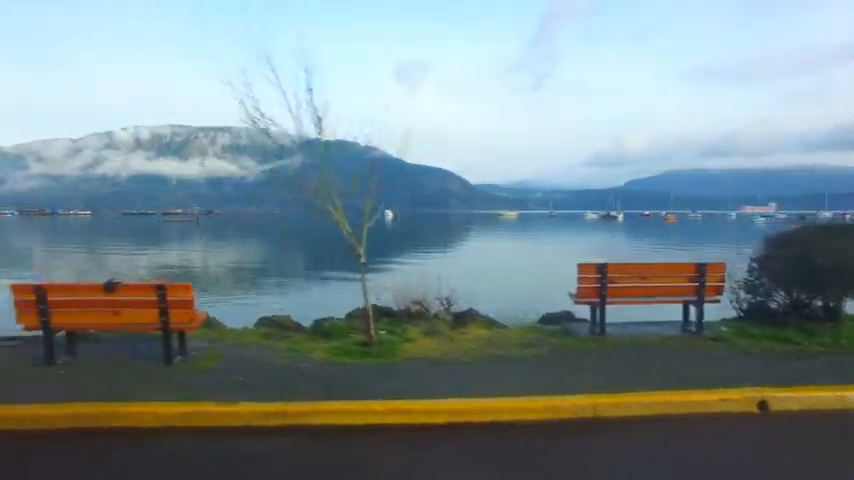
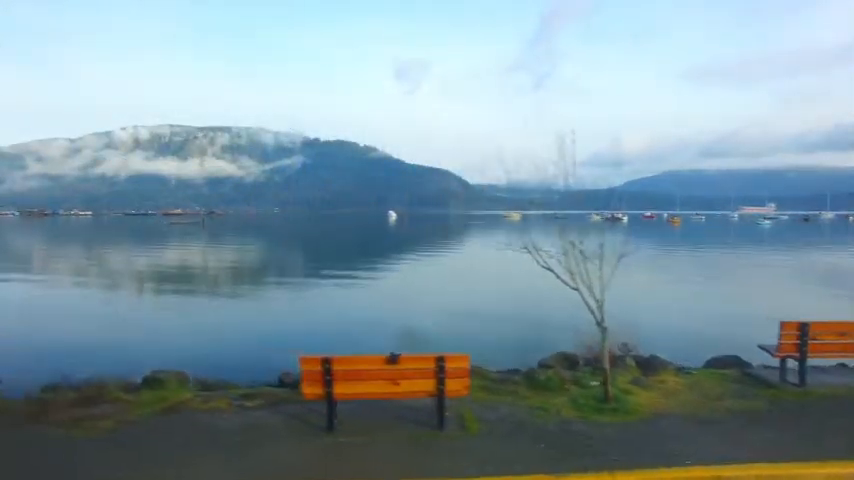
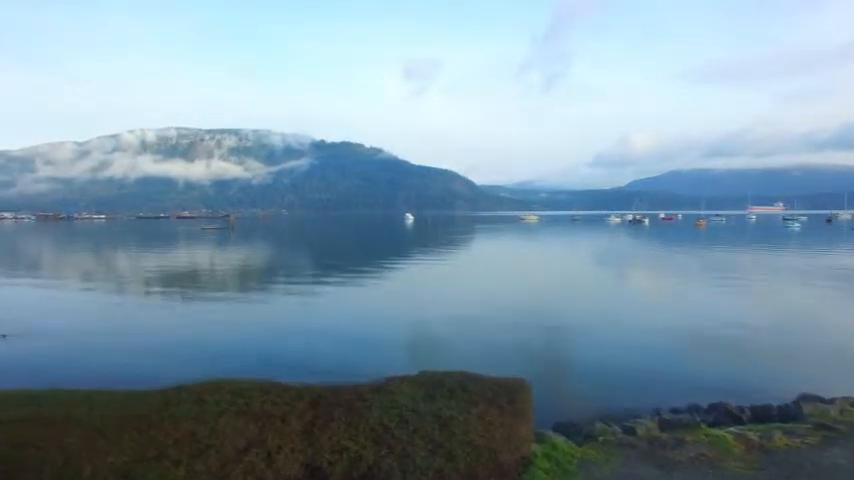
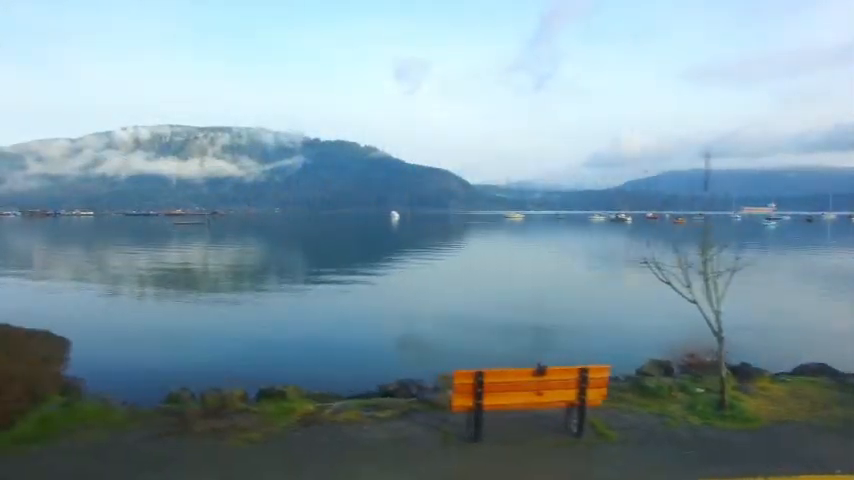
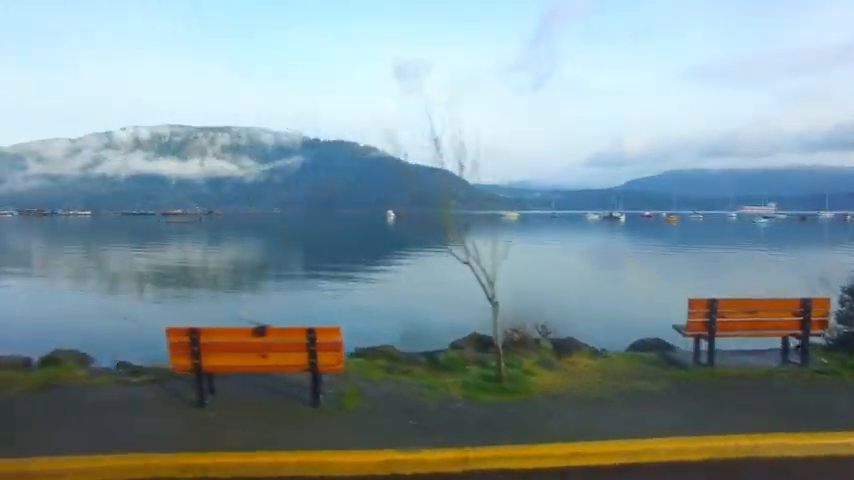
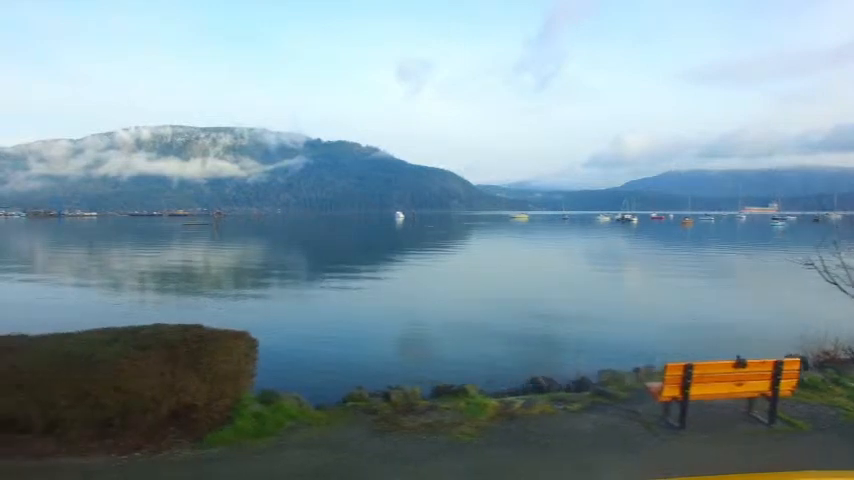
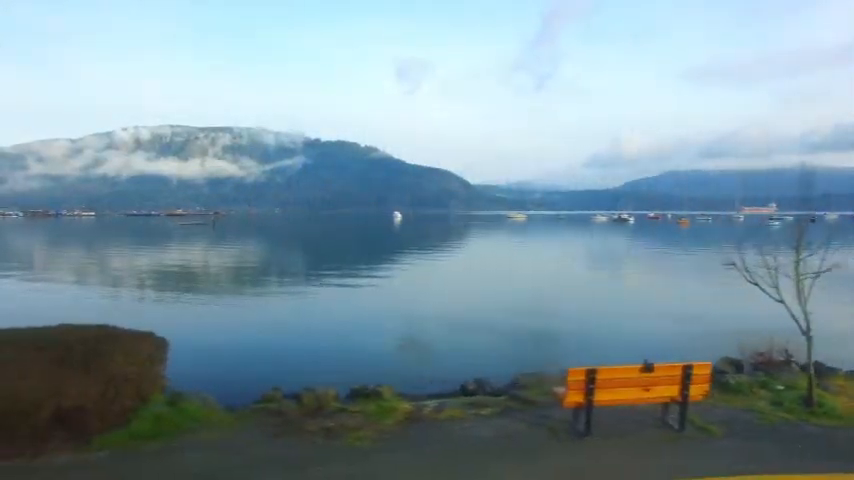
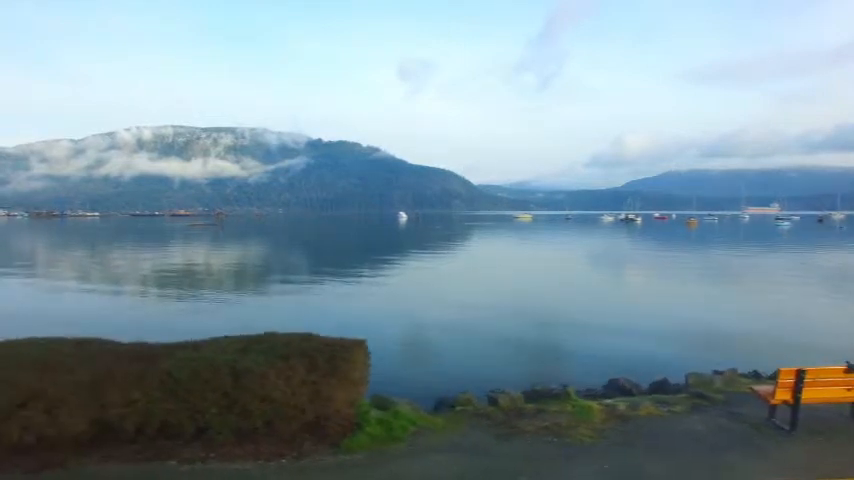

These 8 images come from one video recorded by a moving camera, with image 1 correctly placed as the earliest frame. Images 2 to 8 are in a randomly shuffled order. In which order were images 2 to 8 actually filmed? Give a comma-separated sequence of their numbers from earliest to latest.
5, 2, 4, 7, 6, 8, 3
